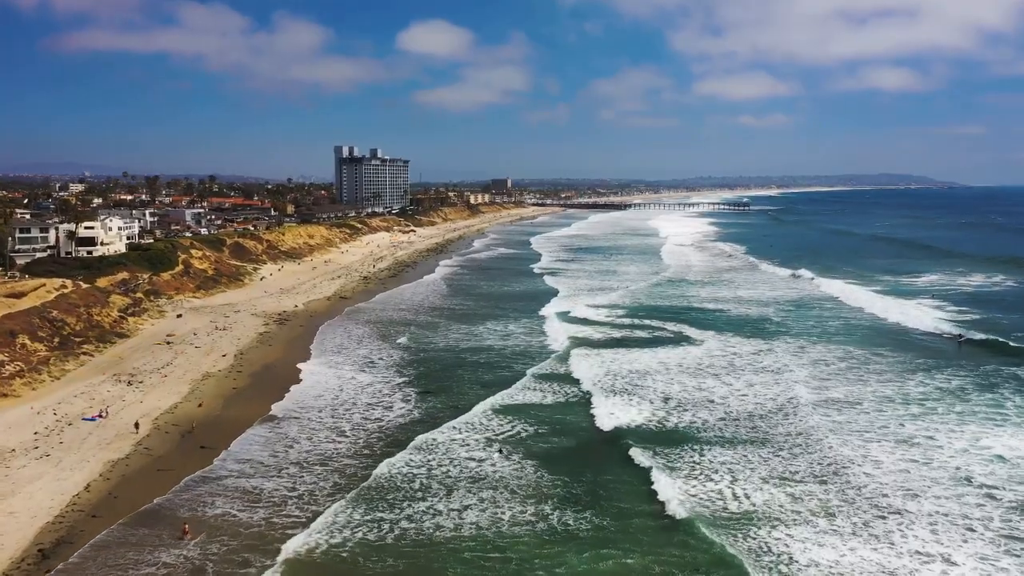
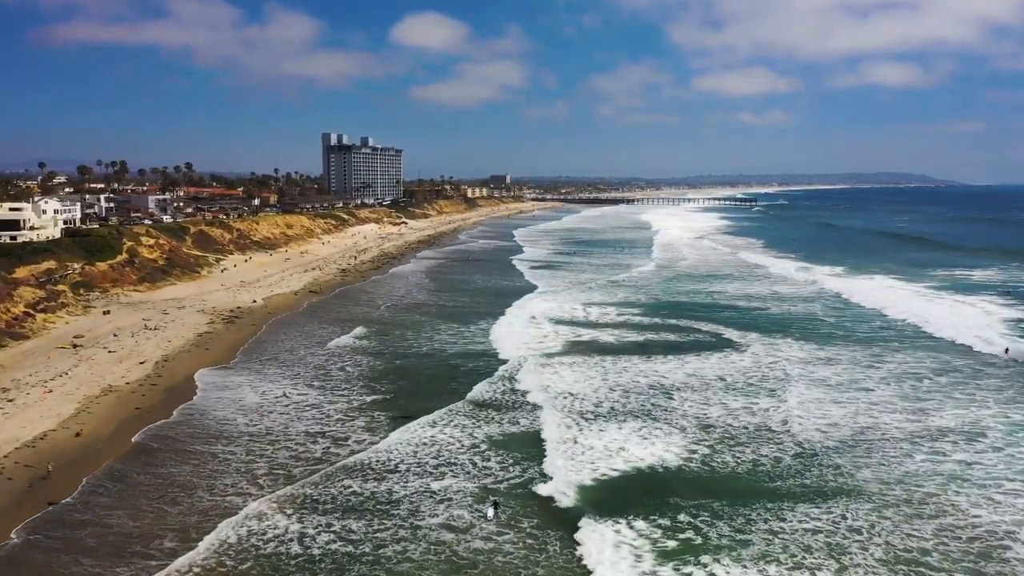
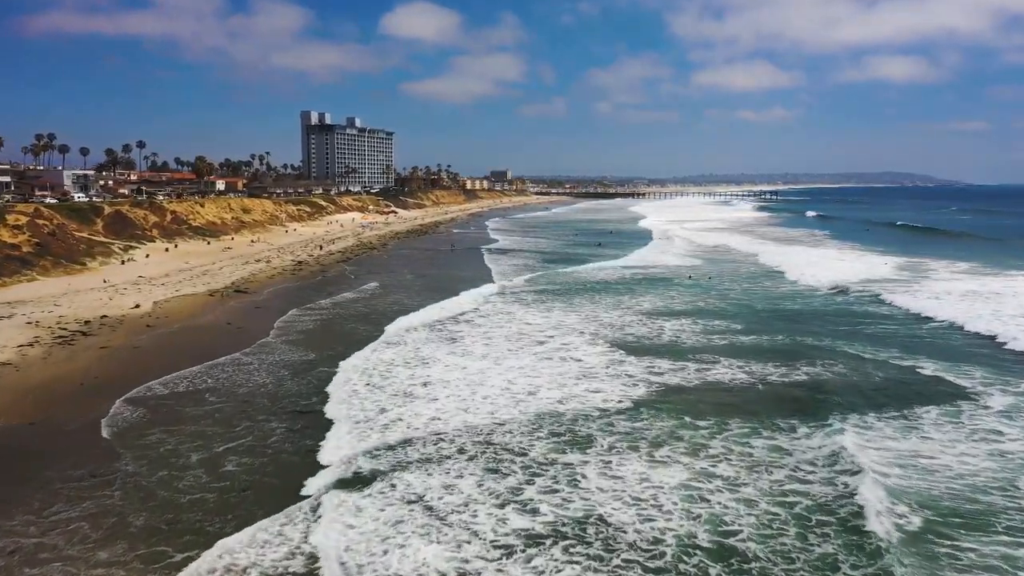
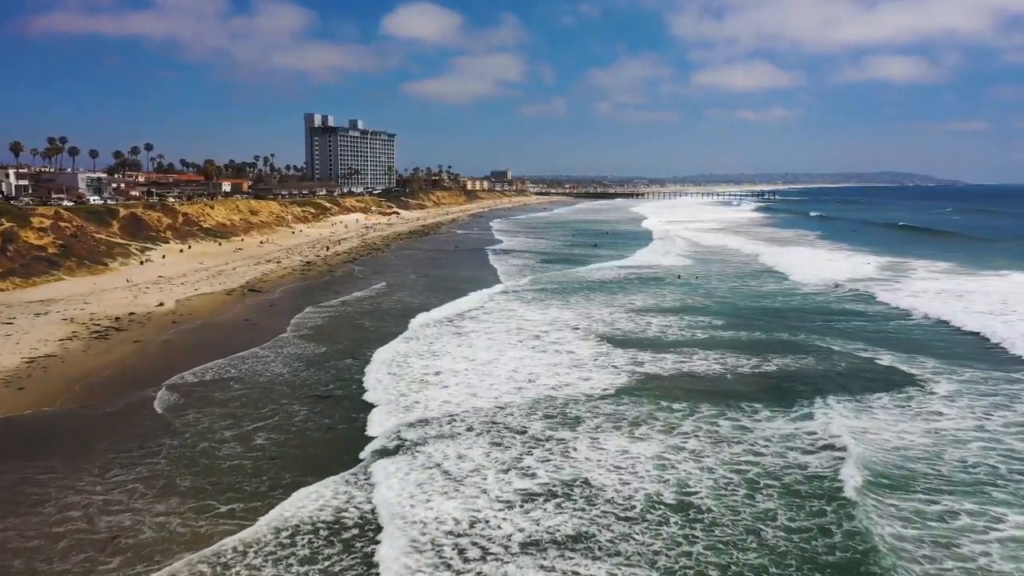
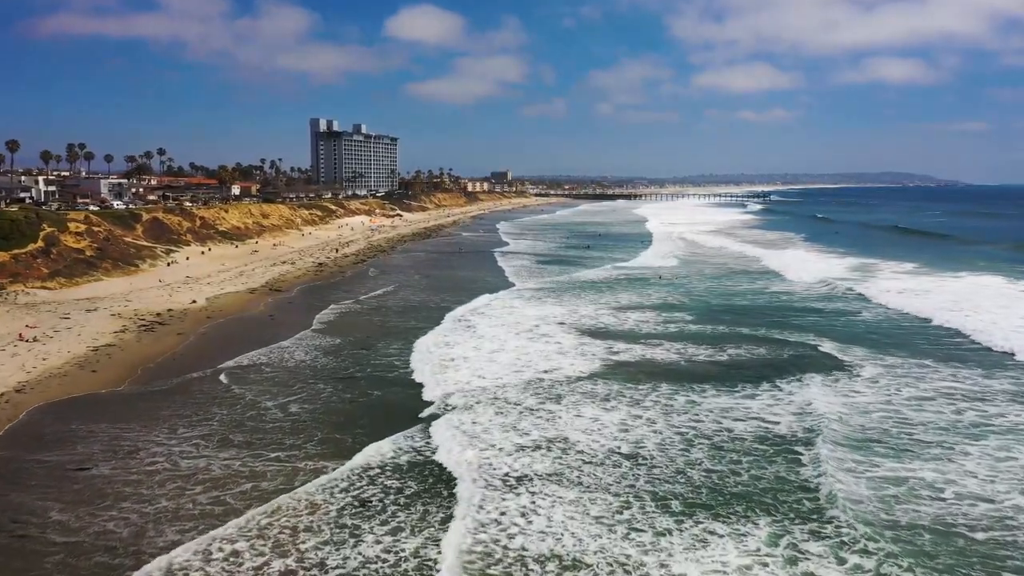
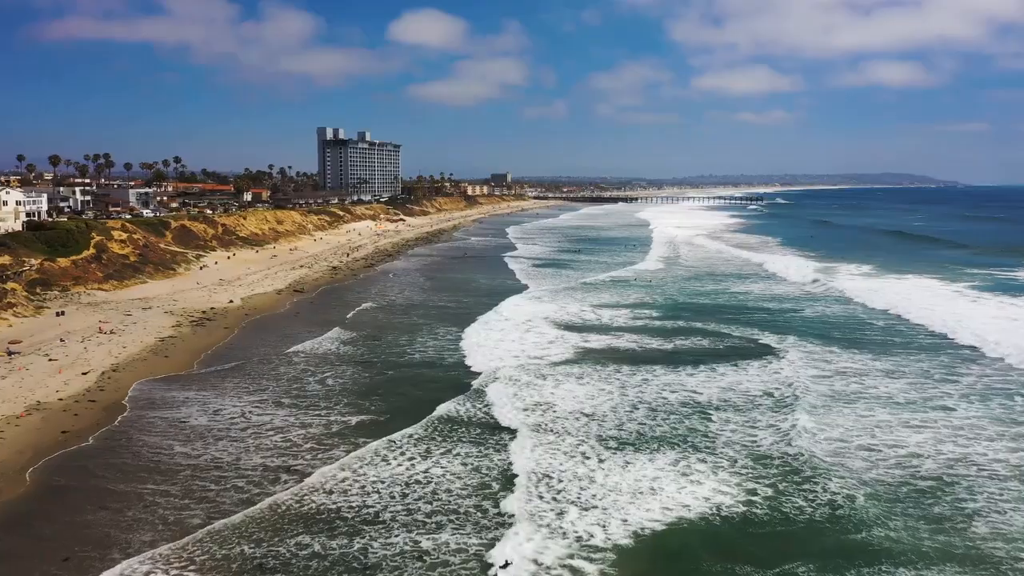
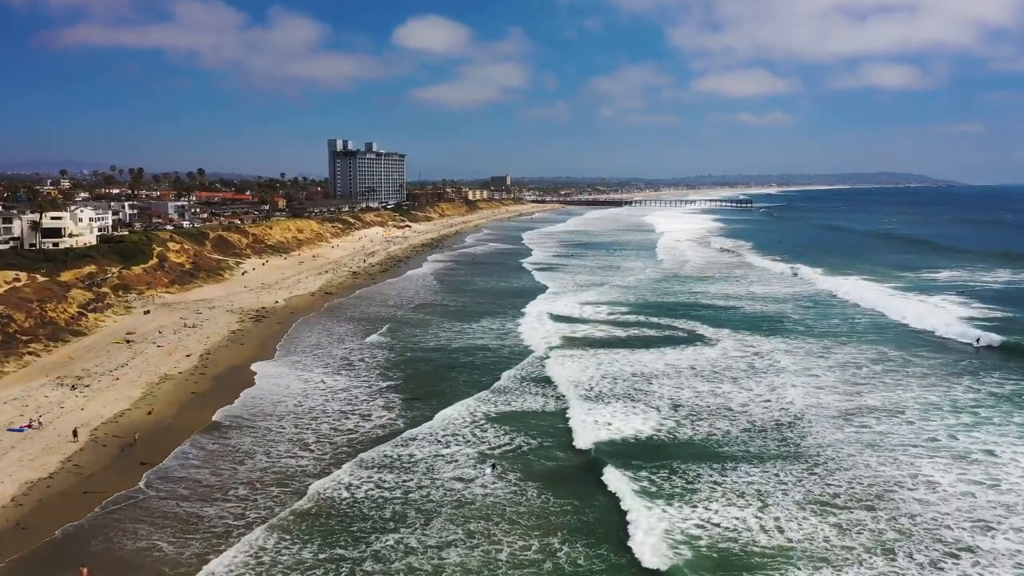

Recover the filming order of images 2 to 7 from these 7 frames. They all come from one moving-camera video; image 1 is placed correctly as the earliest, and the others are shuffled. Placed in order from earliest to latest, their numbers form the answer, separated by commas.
7, 2, 6, 5, 4, 3
